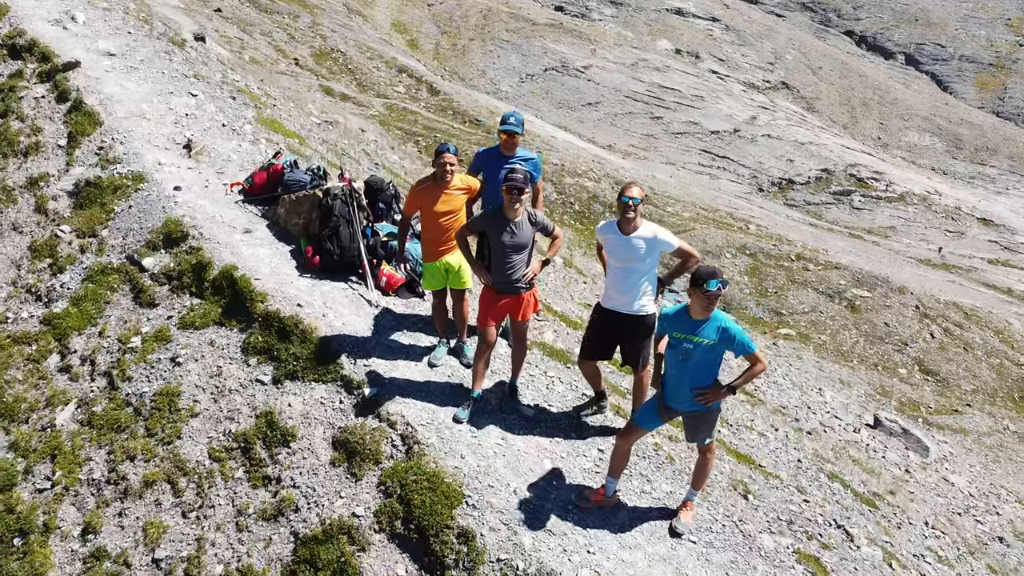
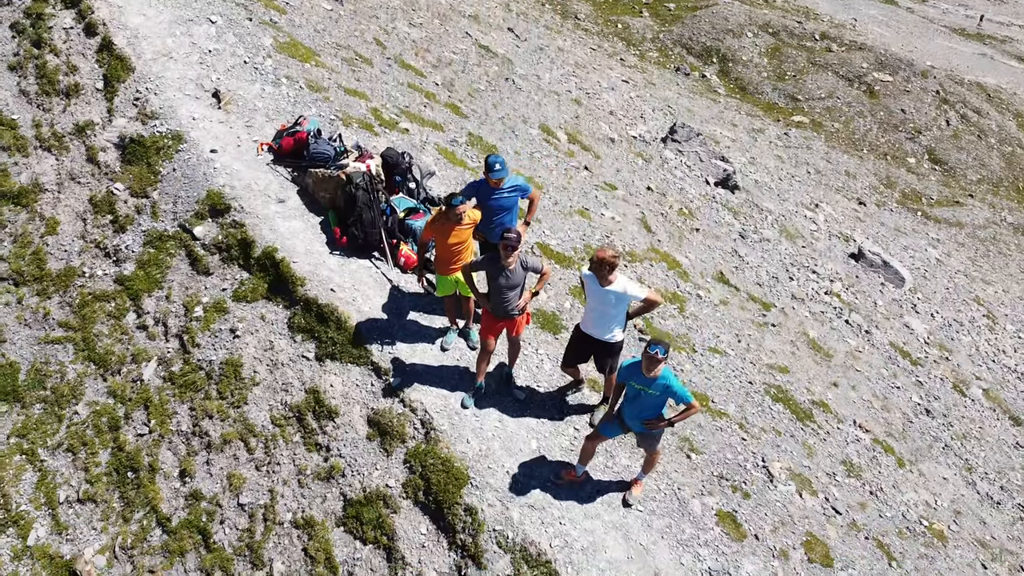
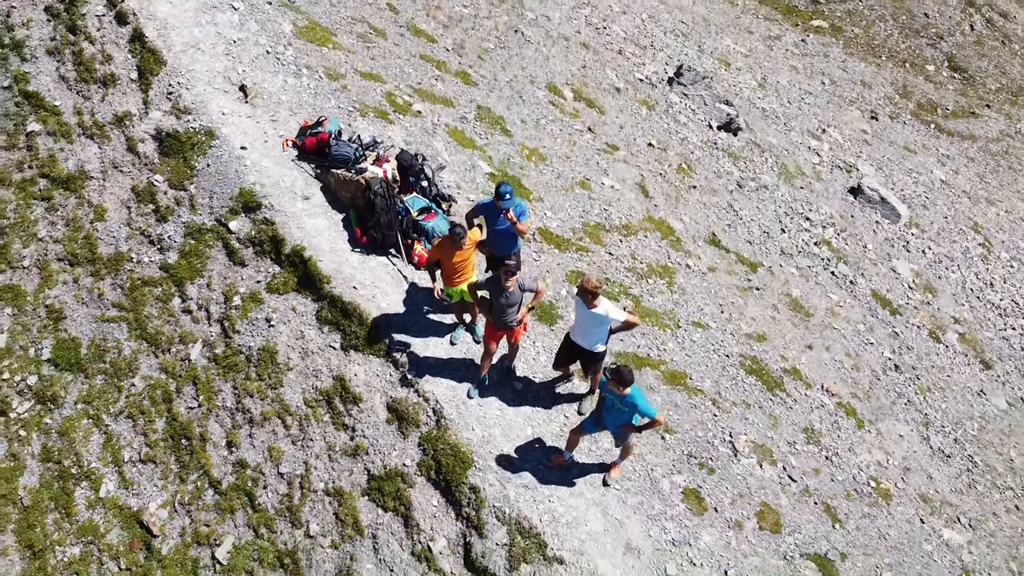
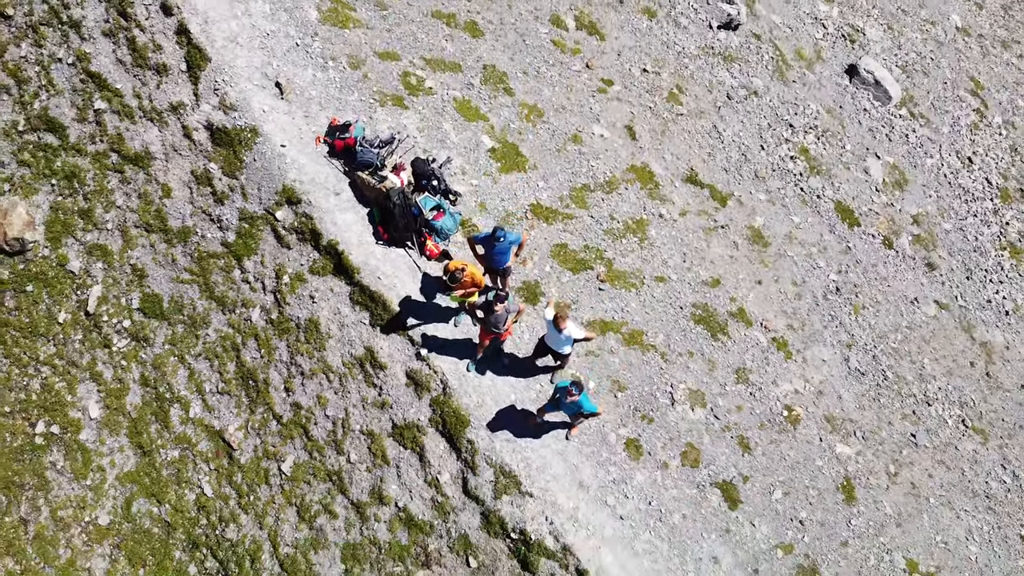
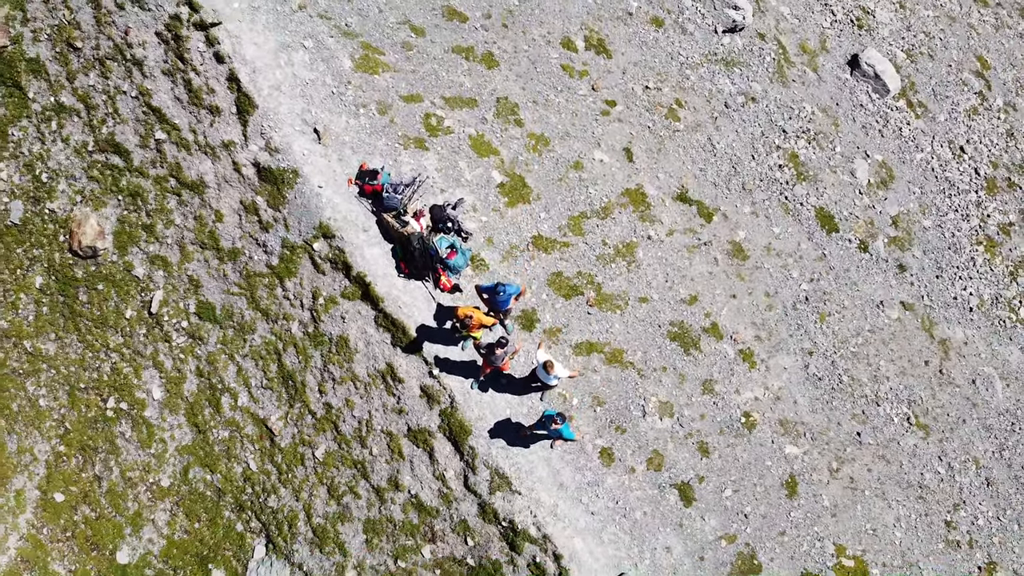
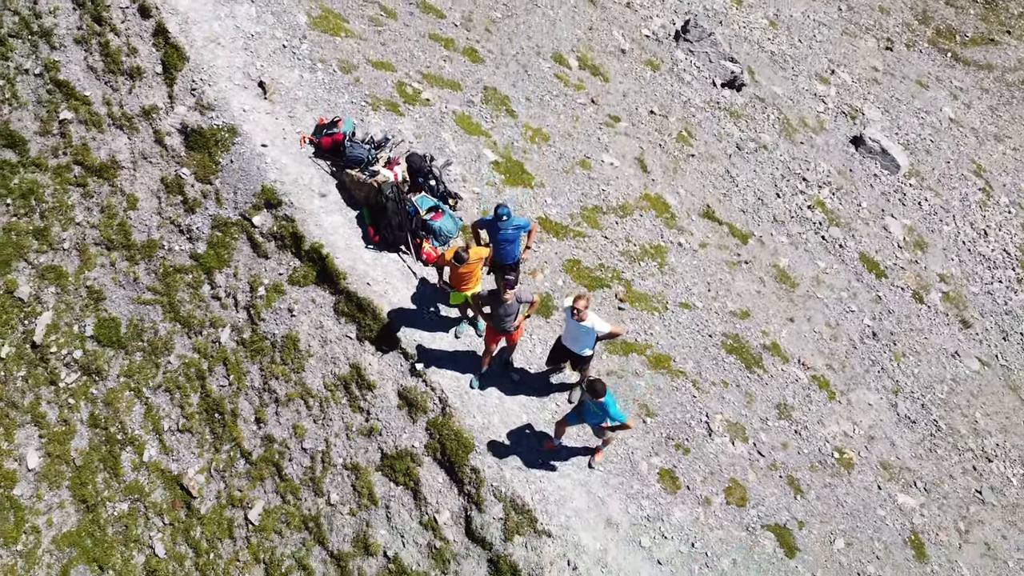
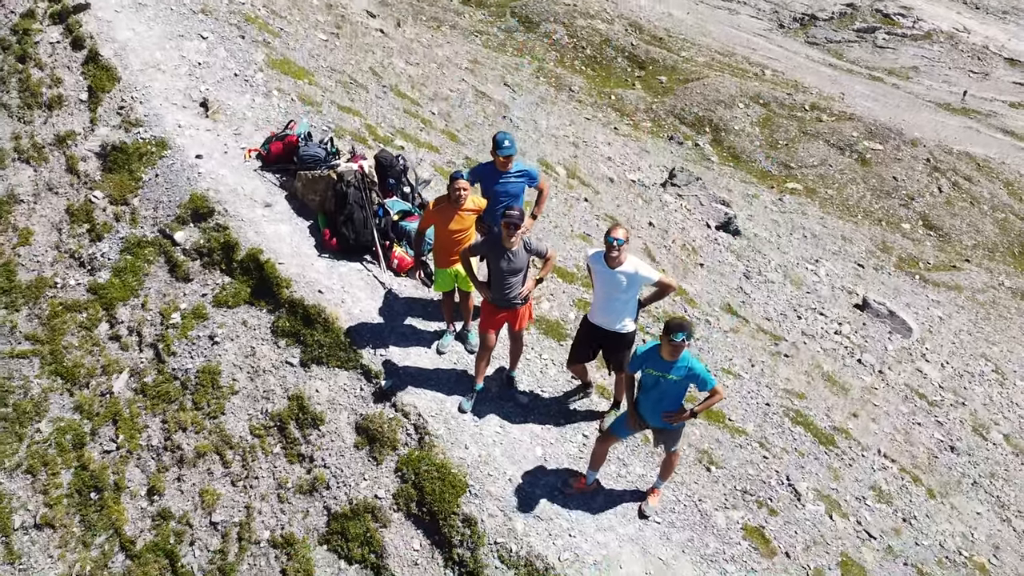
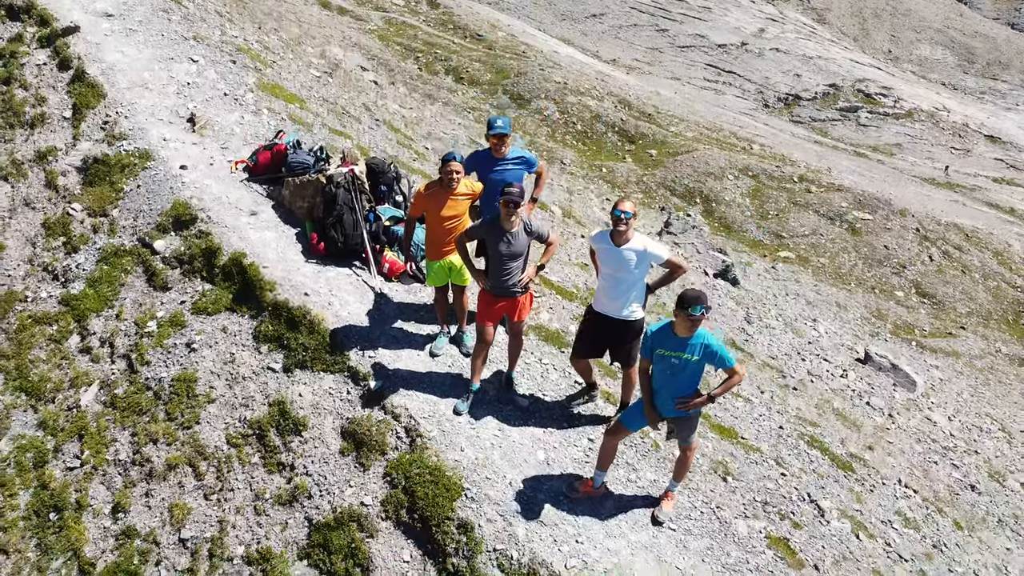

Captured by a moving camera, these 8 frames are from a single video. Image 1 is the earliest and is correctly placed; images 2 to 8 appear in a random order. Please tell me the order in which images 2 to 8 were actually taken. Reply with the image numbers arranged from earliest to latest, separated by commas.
8, 7, 2, 3, 6, 4, 5
